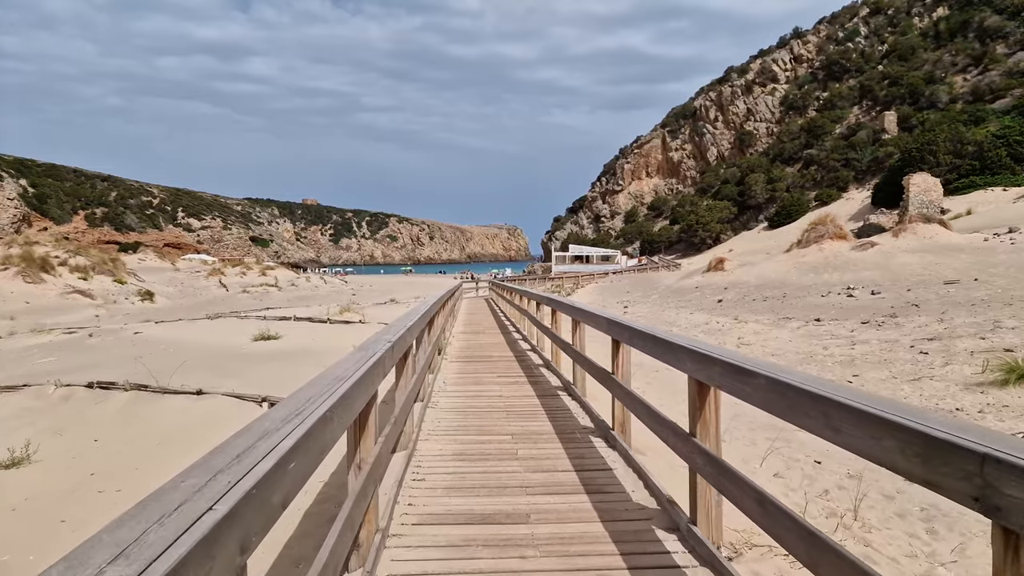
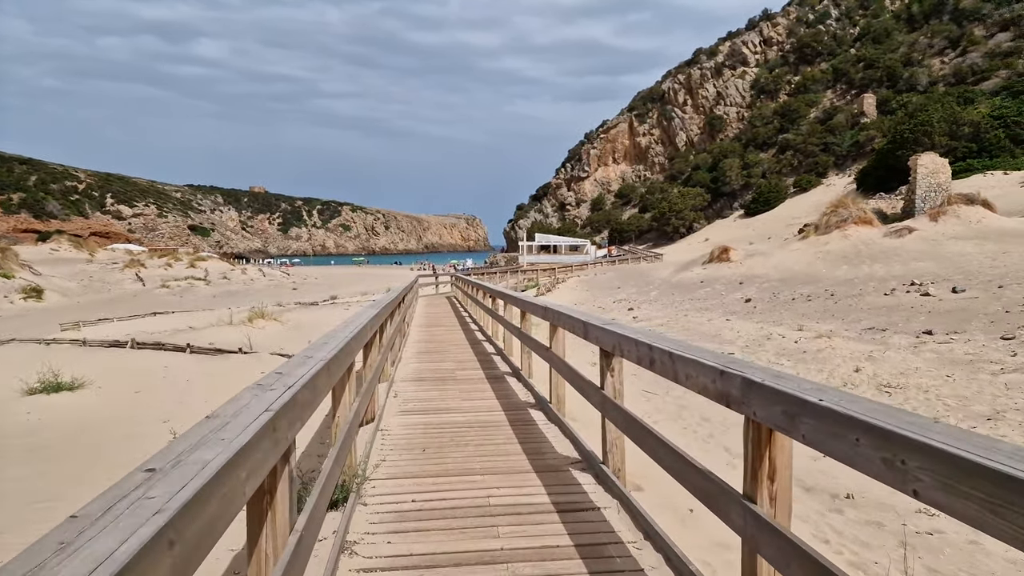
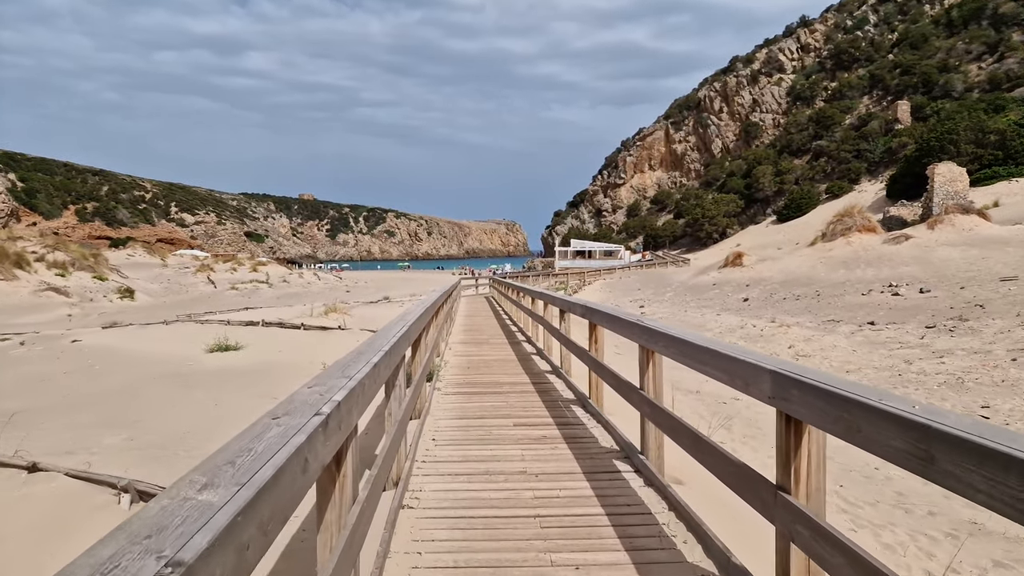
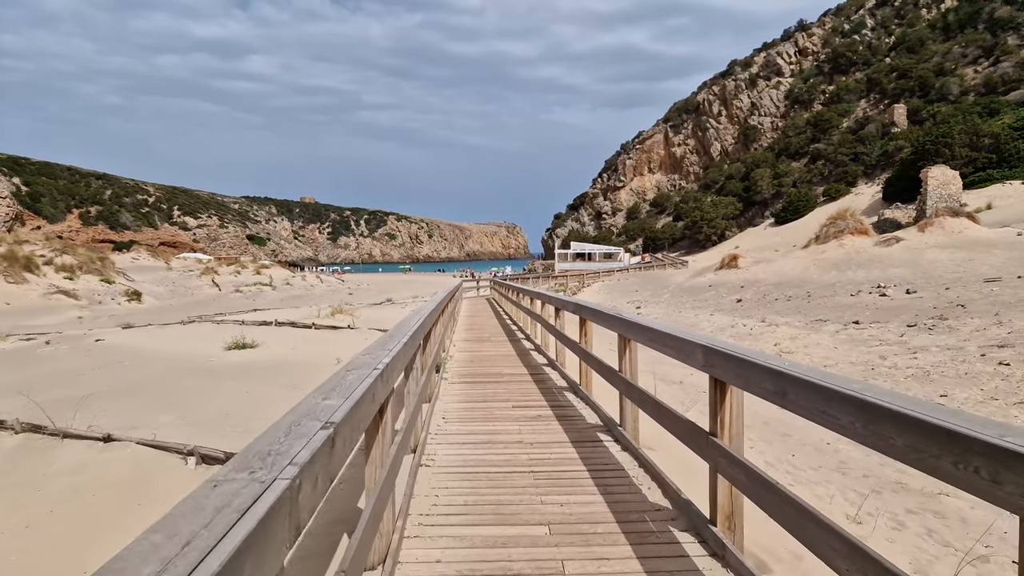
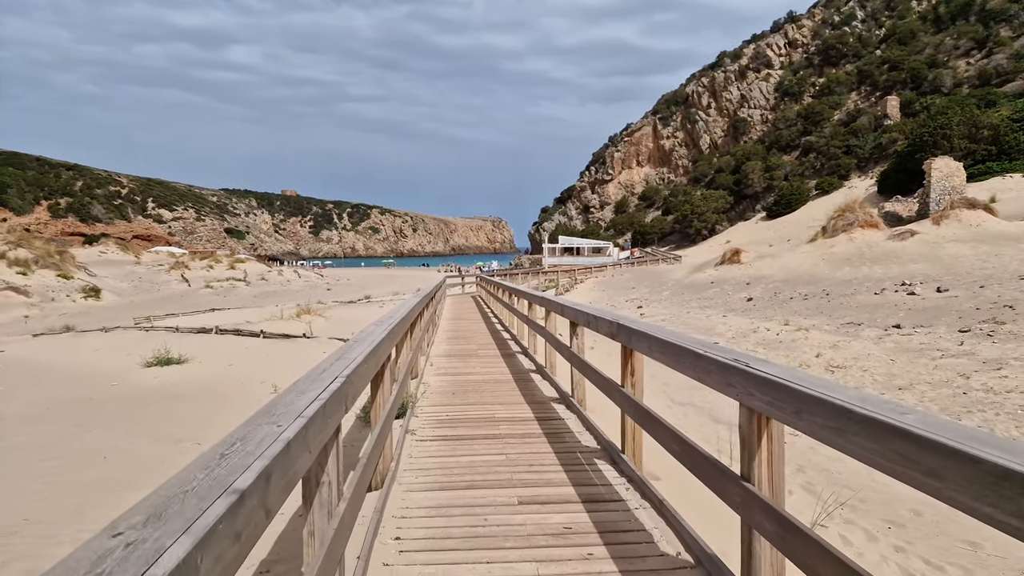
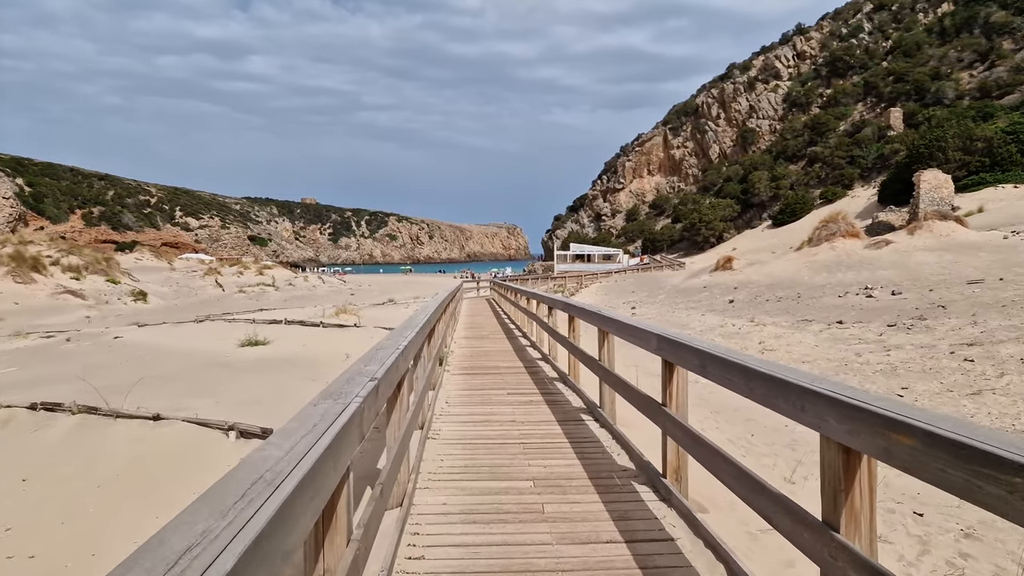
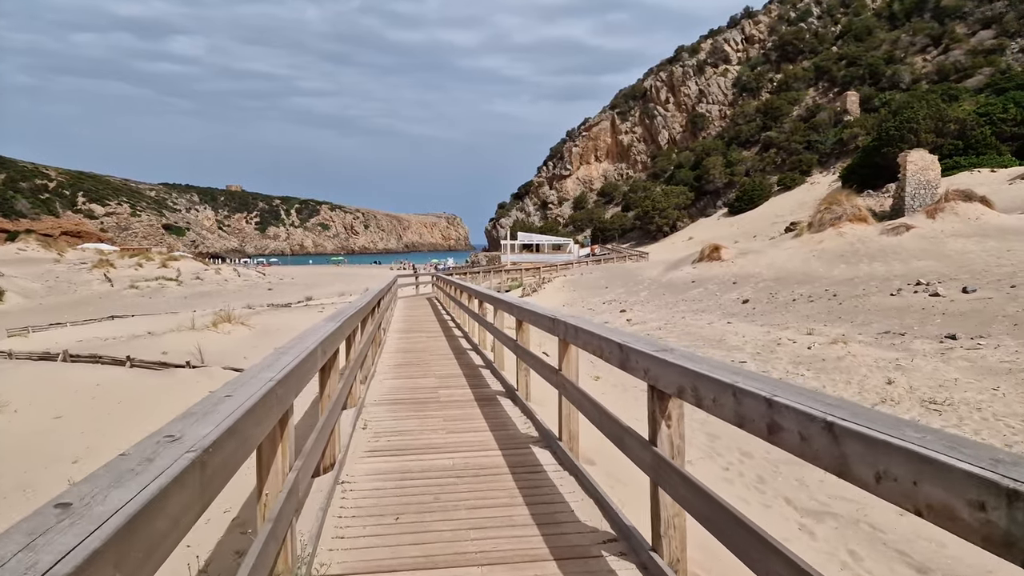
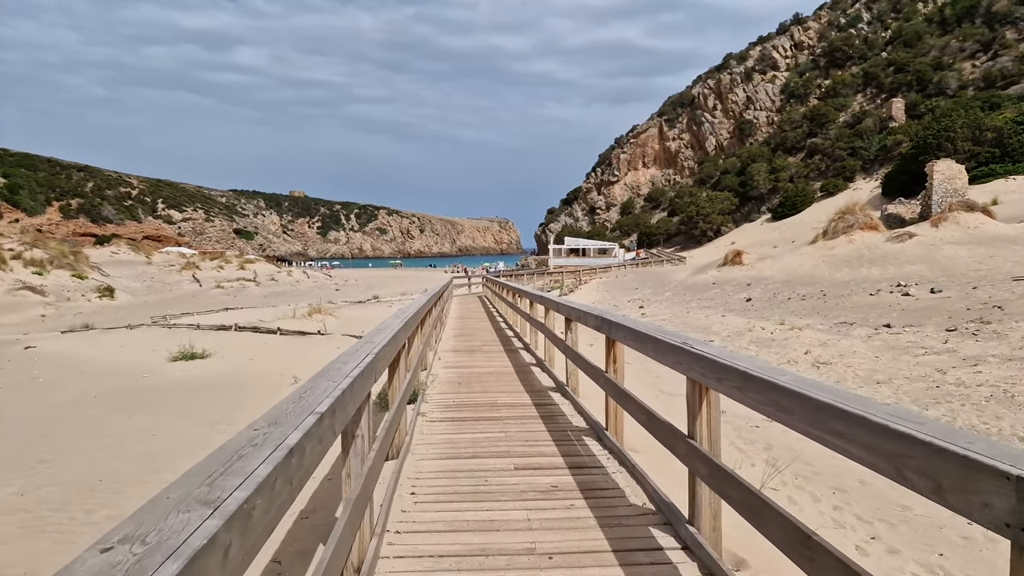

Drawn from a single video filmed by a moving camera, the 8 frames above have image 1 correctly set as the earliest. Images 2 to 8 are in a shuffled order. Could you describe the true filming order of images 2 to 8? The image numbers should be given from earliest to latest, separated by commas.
6, 4, 3, 8, 5, 2, 7
